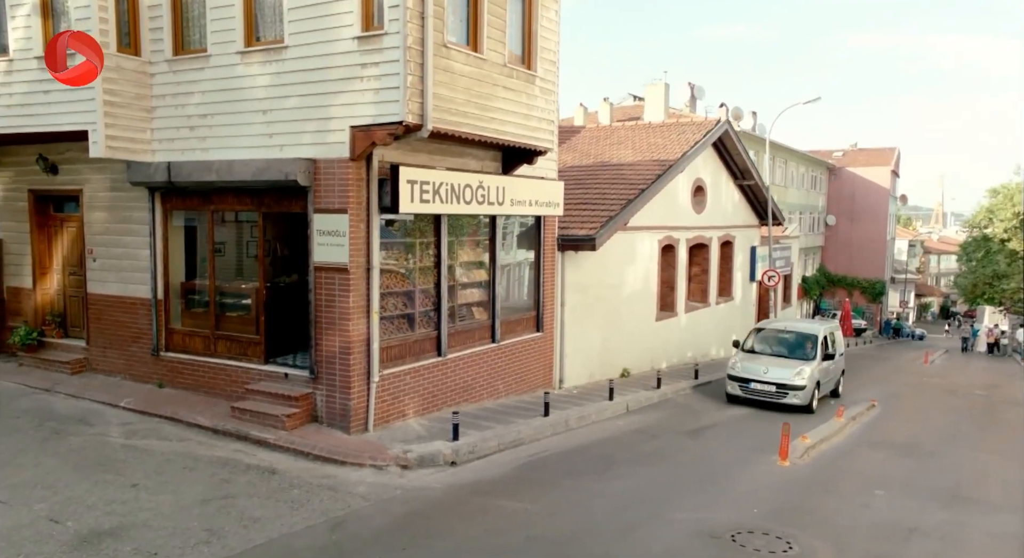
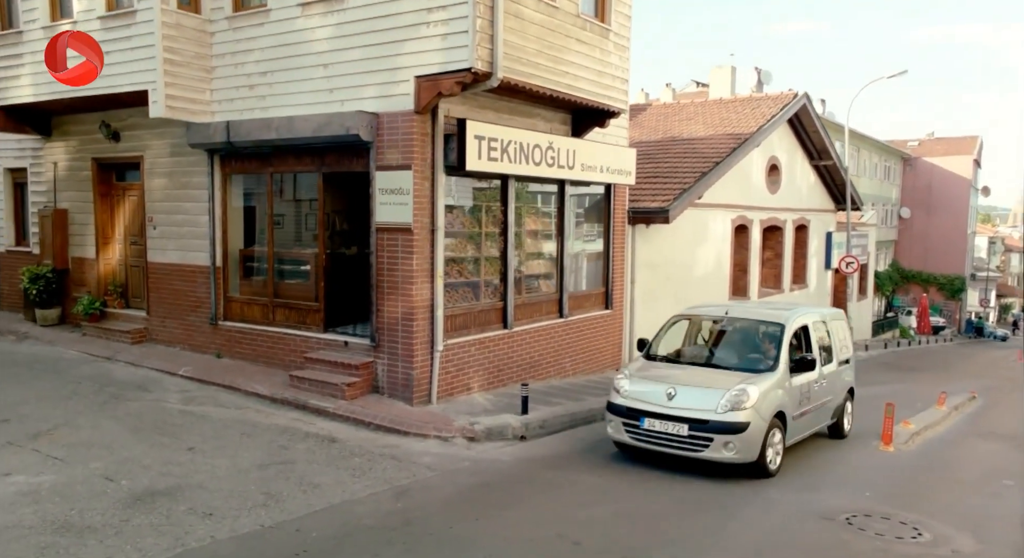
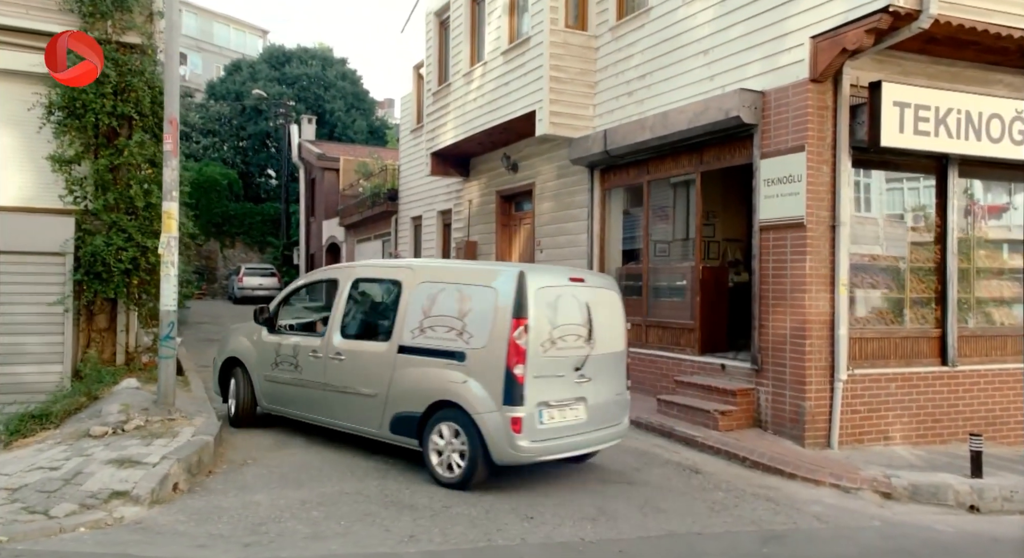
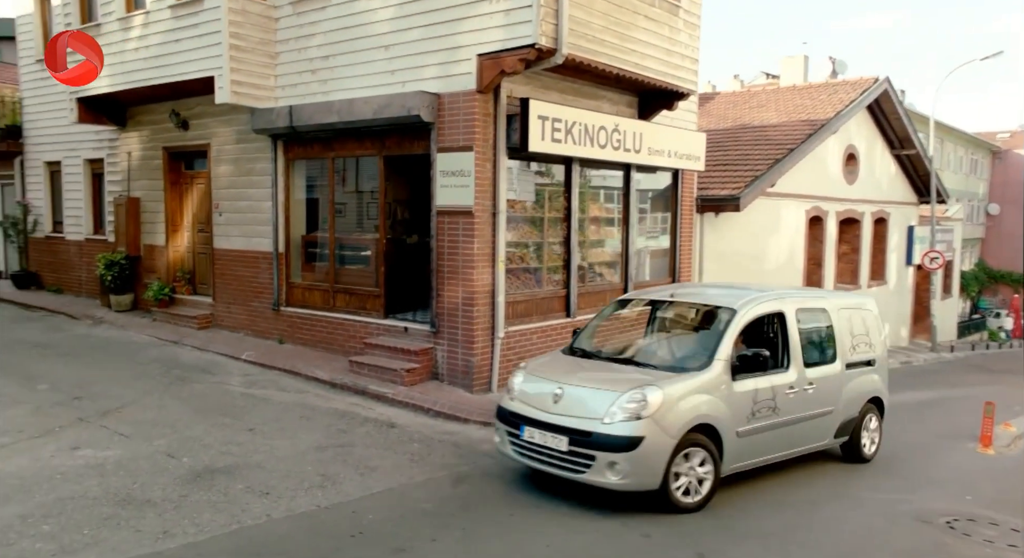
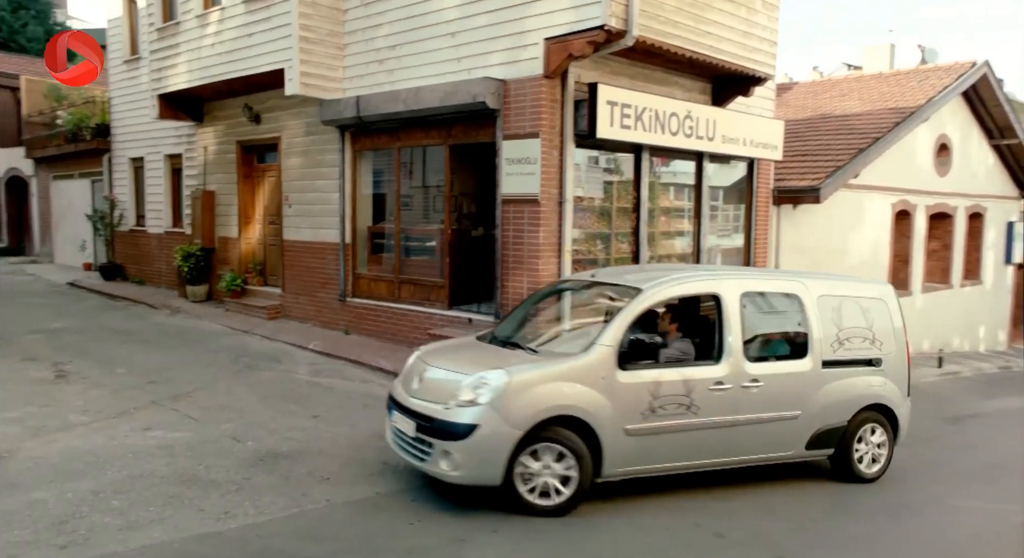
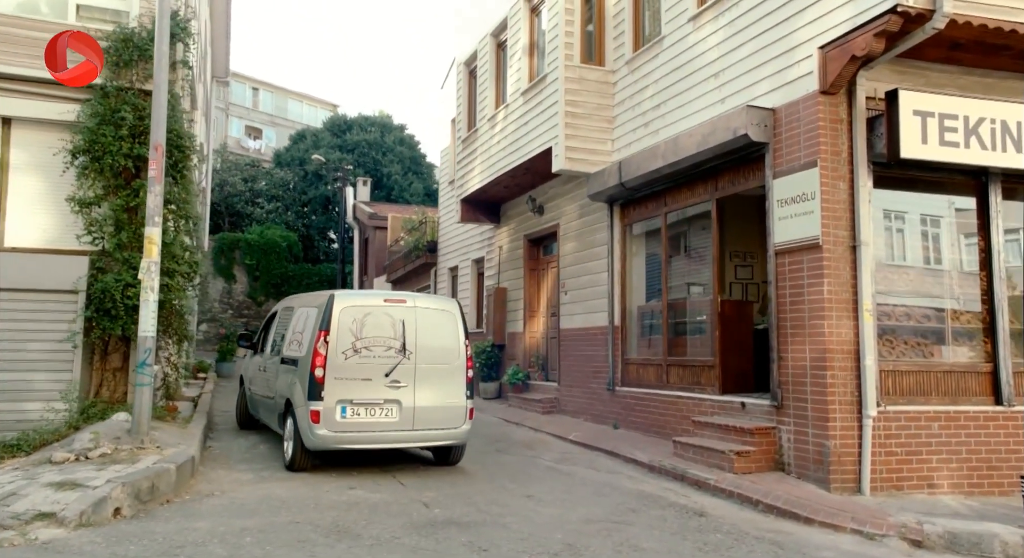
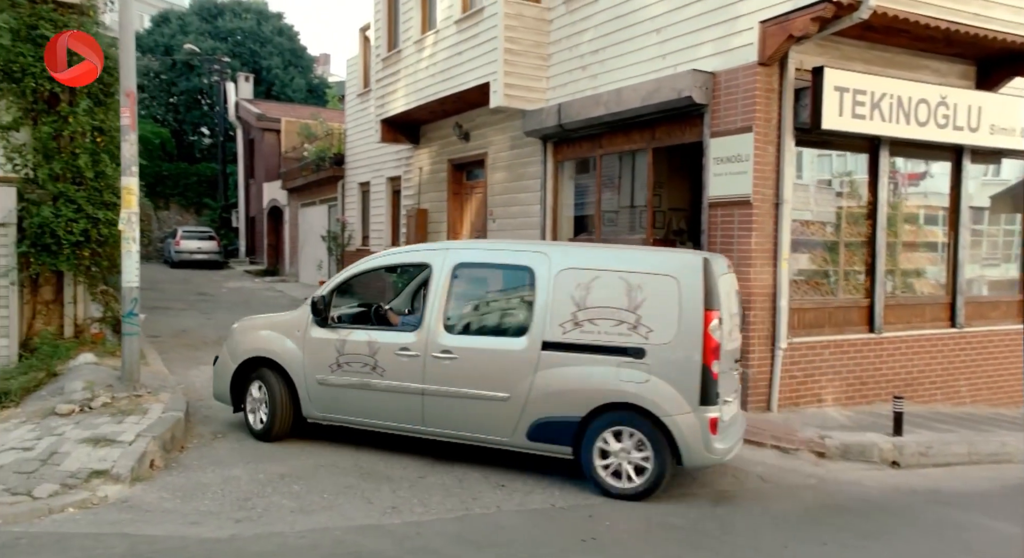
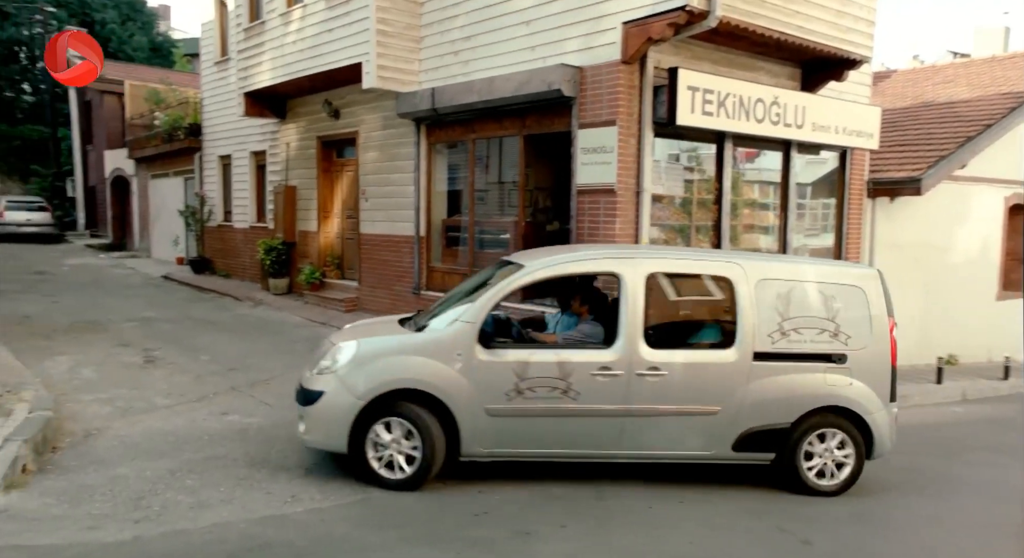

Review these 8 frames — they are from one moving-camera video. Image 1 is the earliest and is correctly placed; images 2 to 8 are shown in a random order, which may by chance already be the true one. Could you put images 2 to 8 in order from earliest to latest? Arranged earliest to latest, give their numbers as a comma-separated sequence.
2, 4, 5, 8, 7, 3, 6
